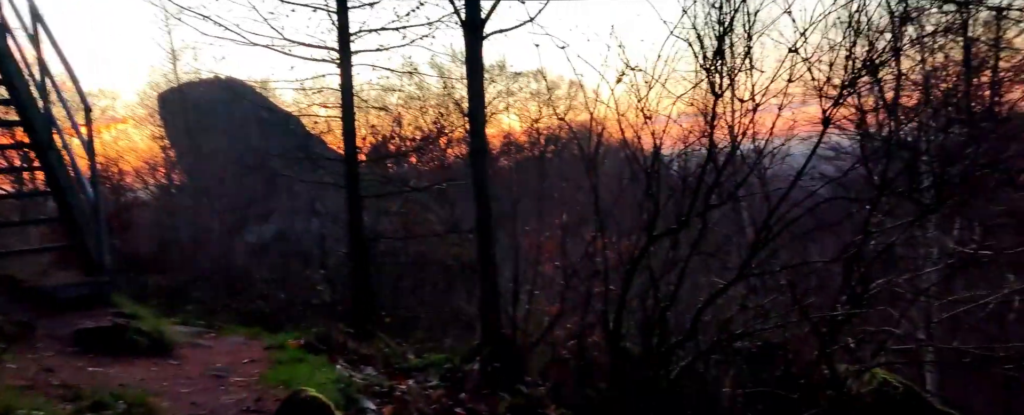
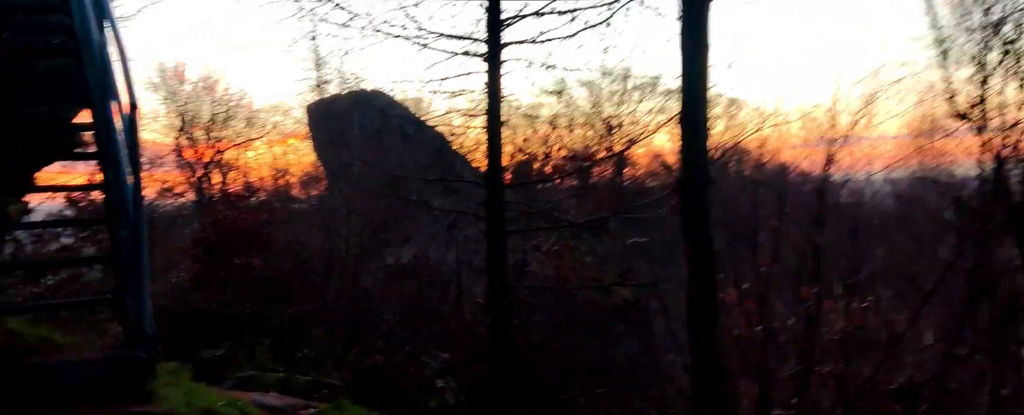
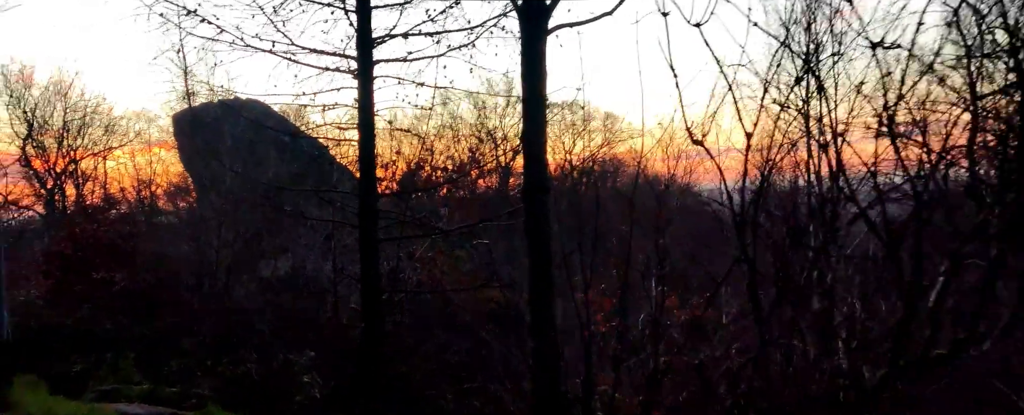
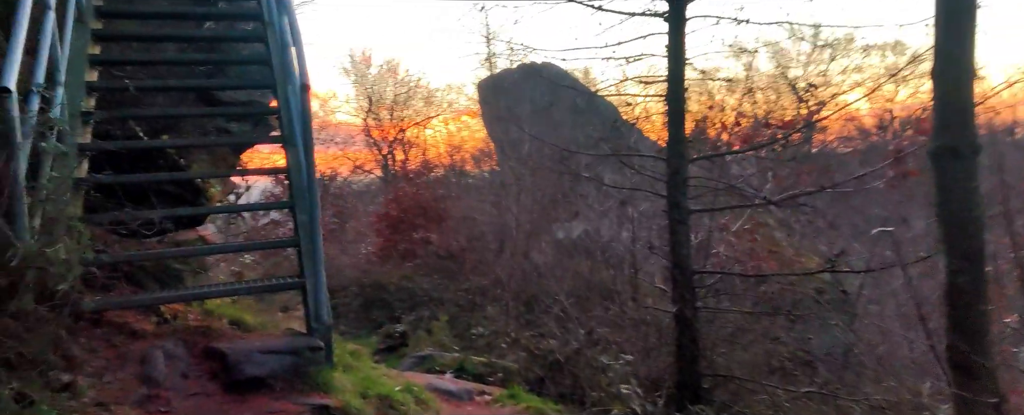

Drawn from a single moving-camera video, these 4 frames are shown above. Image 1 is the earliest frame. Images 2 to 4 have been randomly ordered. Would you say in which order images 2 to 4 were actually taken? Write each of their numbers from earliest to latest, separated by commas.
3, 2, 4
